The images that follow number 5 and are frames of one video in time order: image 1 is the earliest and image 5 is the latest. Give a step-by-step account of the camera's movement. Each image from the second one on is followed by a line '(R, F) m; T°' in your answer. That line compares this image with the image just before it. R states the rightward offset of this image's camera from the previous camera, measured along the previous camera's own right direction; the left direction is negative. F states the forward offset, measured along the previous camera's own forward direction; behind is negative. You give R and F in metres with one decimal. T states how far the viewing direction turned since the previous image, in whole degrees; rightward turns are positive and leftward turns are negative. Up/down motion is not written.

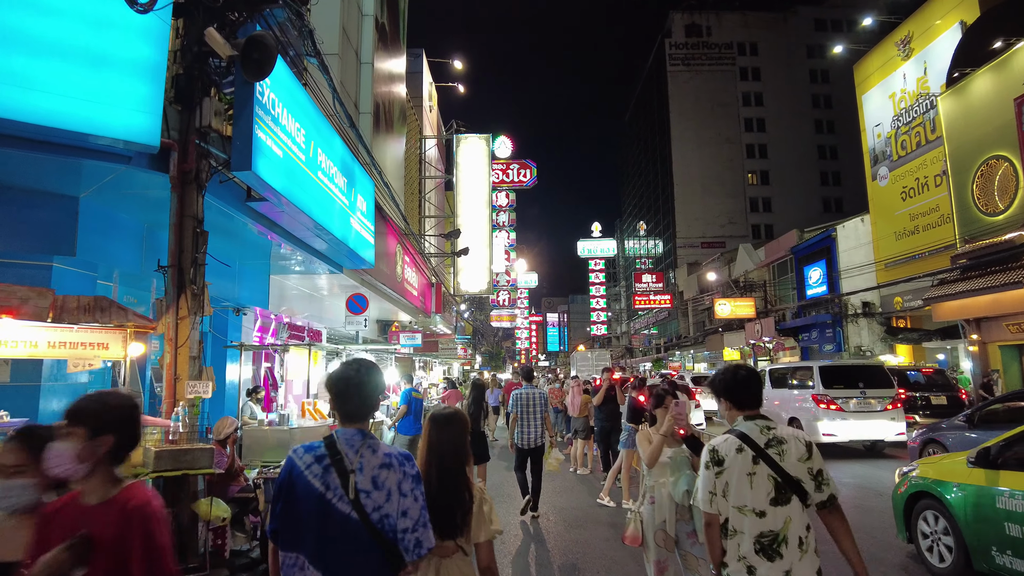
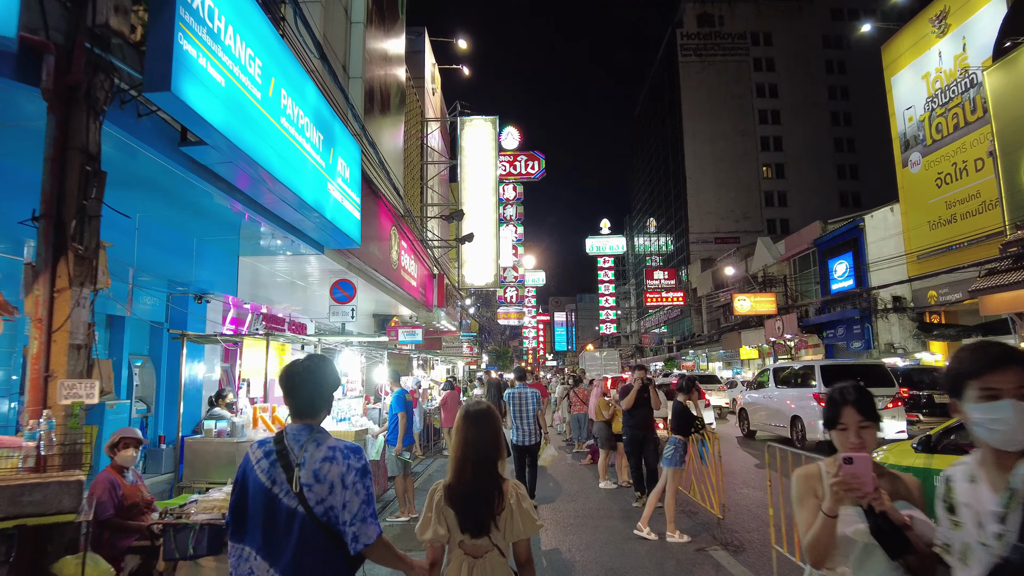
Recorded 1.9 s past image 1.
(-0.1, +1.5) m; -1°
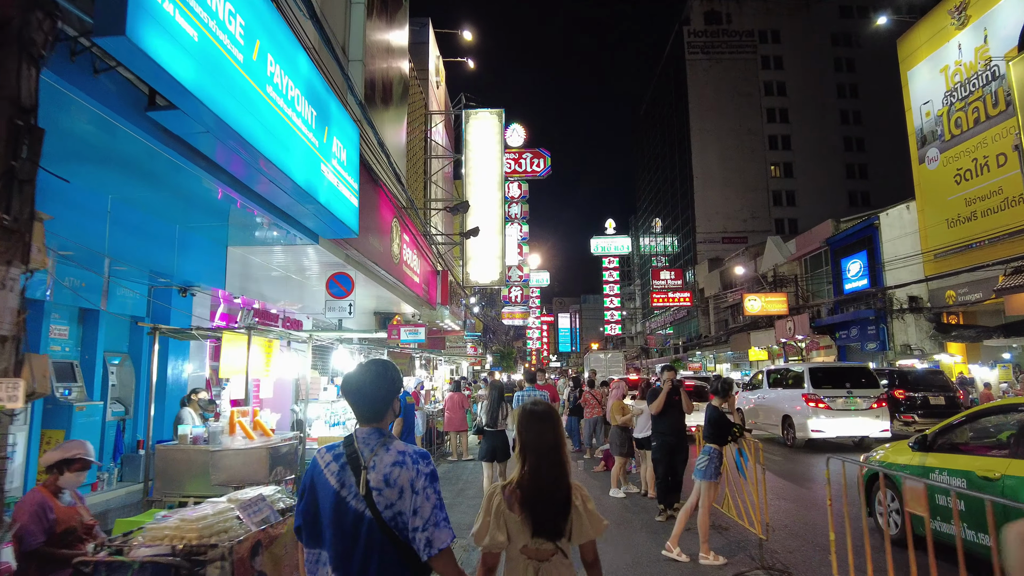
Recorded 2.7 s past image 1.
(-0.1, +0.7) m; 0°
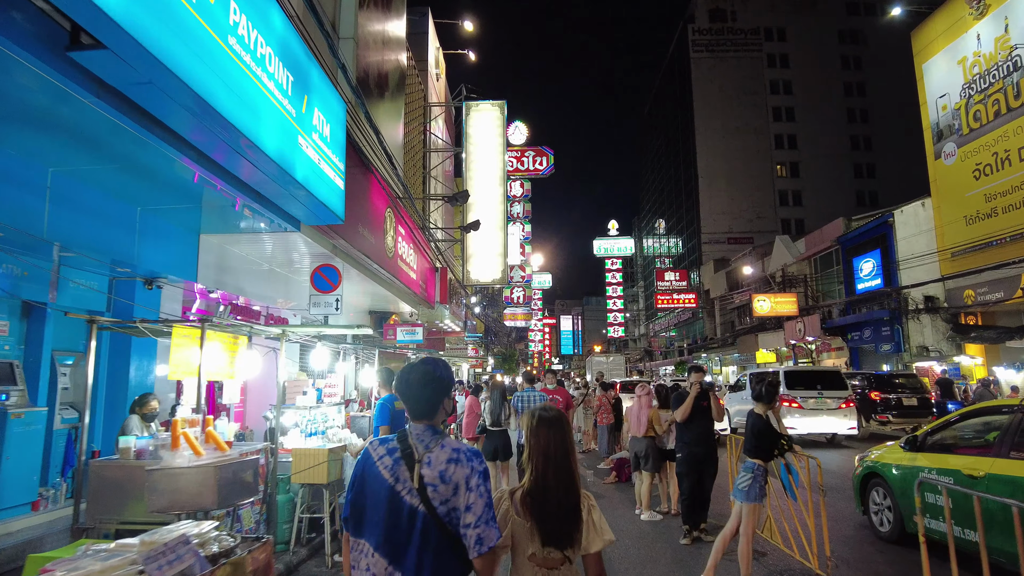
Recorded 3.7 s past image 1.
(0.0, +0.8) m; 0°
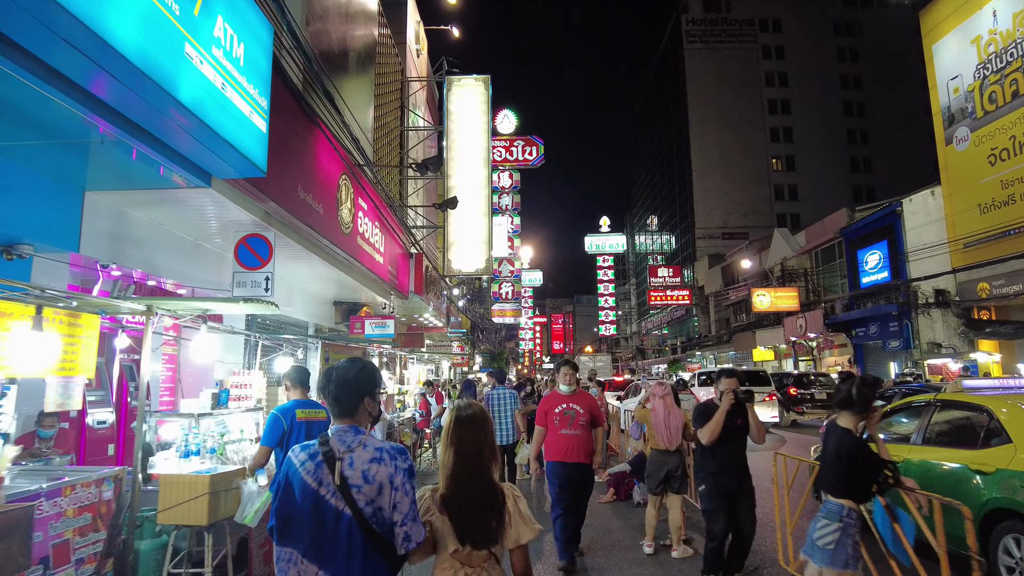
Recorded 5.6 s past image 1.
(+0.2, +1.6) m; +1°
